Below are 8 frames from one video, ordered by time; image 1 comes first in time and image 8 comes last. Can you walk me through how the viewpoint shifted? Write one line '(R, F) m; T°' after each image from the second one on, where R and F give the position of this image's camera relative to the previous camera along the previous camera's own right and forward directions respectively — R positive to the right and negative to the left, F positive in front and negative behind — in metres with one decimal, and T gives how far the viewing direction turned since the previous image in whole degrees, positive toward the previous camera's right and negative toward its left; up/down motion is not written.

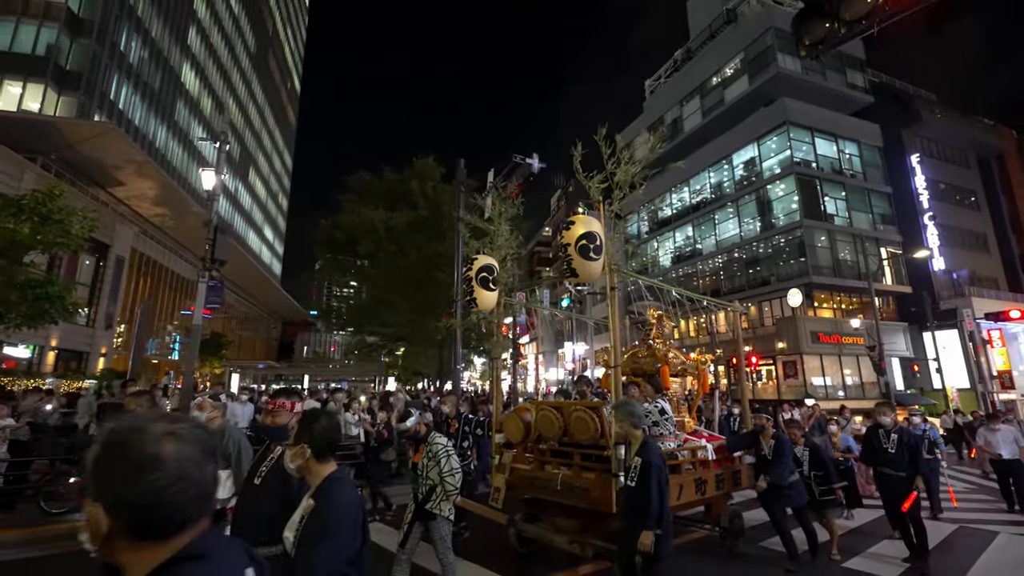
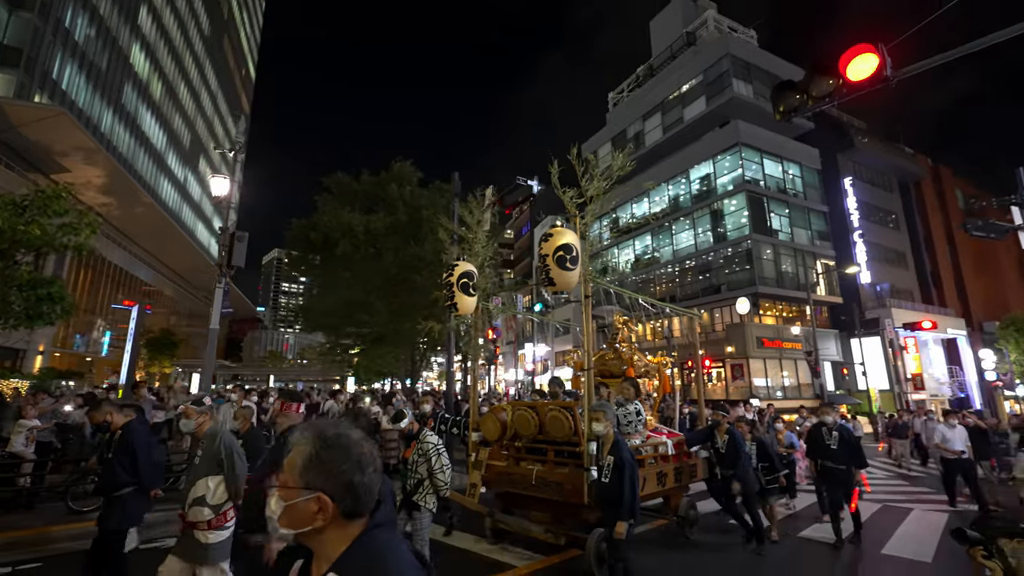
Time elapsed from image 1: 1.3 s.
(-0.6, -0.5) m; +6°
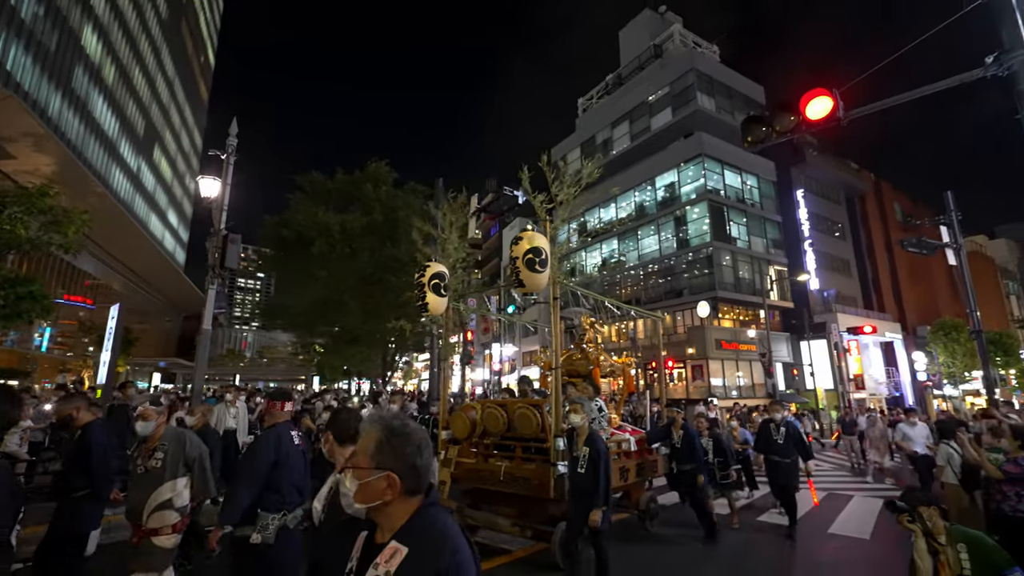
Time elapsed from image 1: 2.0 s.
(-0.3, -0.3) m; +4°
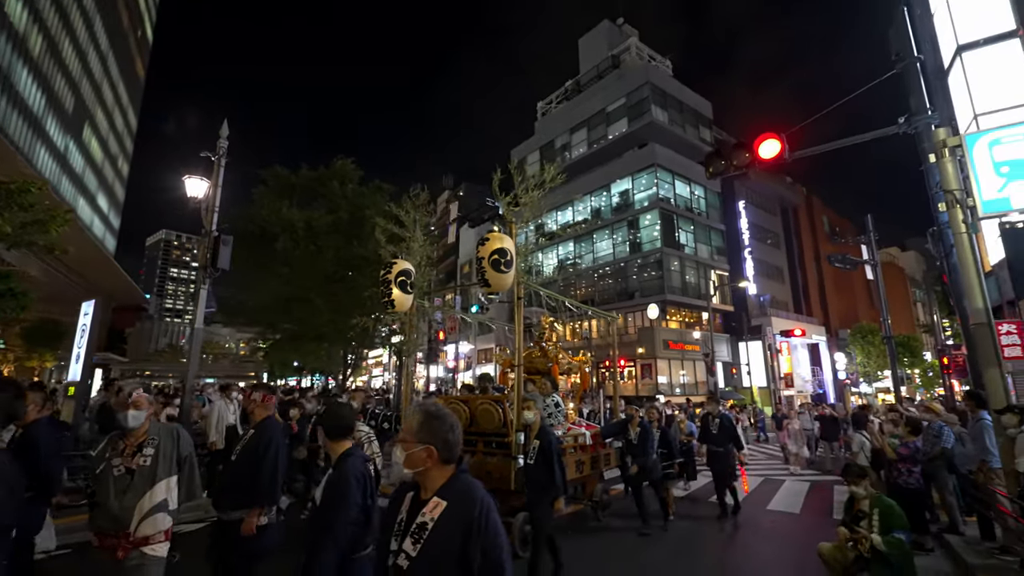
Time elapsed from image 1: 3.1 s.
(-0.4, -0.5) m; +6°
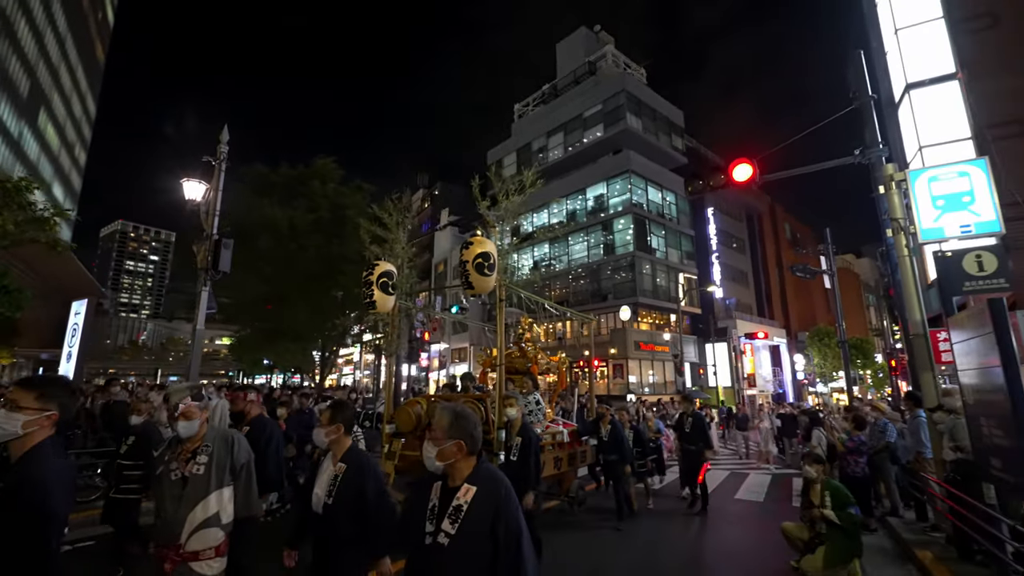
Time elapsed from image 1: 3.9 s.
(-0.3, -0.4) m; +3°
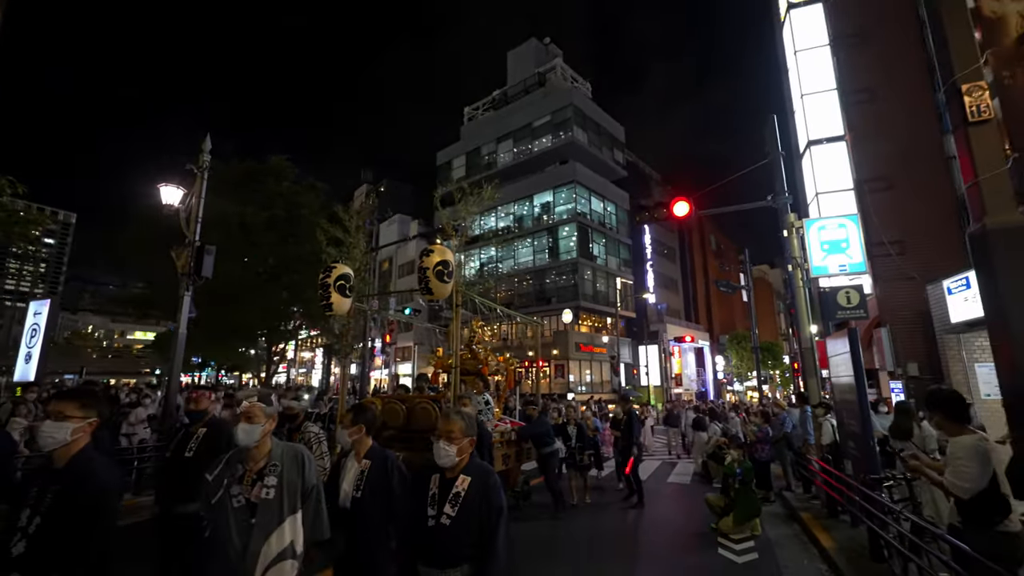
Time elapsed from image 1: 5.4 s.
(-0.4, -0.7) m; +7°
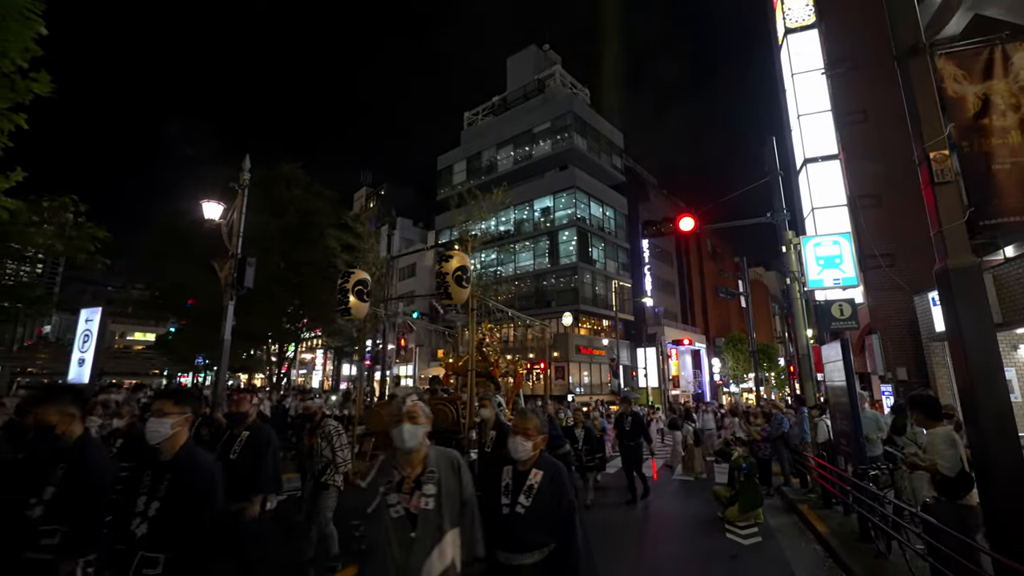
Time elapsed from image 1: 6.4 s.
(-0.4, -0.5) m; +1°
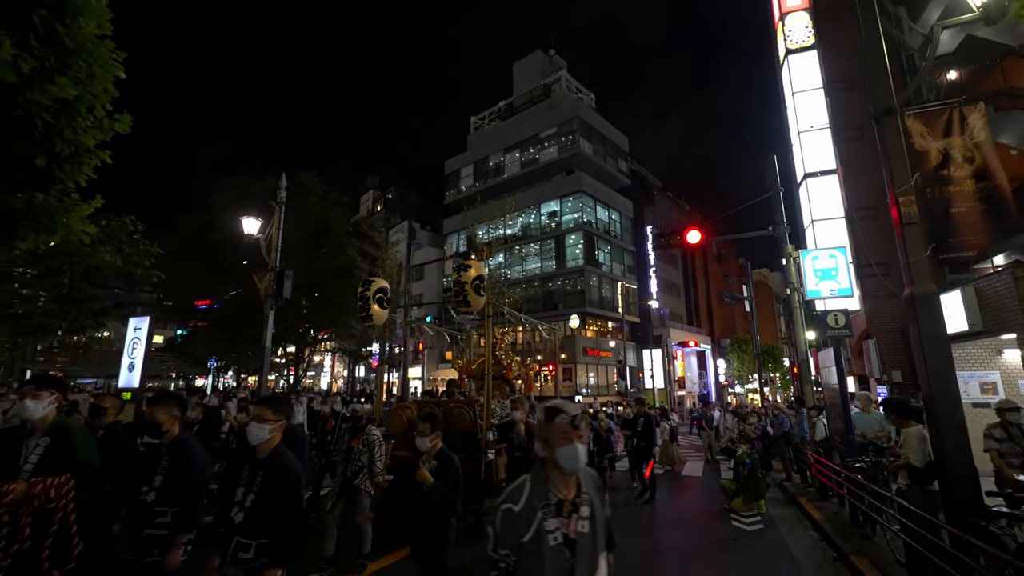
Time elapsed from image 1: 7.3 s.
(-0.2, -0.5) m; 0°
